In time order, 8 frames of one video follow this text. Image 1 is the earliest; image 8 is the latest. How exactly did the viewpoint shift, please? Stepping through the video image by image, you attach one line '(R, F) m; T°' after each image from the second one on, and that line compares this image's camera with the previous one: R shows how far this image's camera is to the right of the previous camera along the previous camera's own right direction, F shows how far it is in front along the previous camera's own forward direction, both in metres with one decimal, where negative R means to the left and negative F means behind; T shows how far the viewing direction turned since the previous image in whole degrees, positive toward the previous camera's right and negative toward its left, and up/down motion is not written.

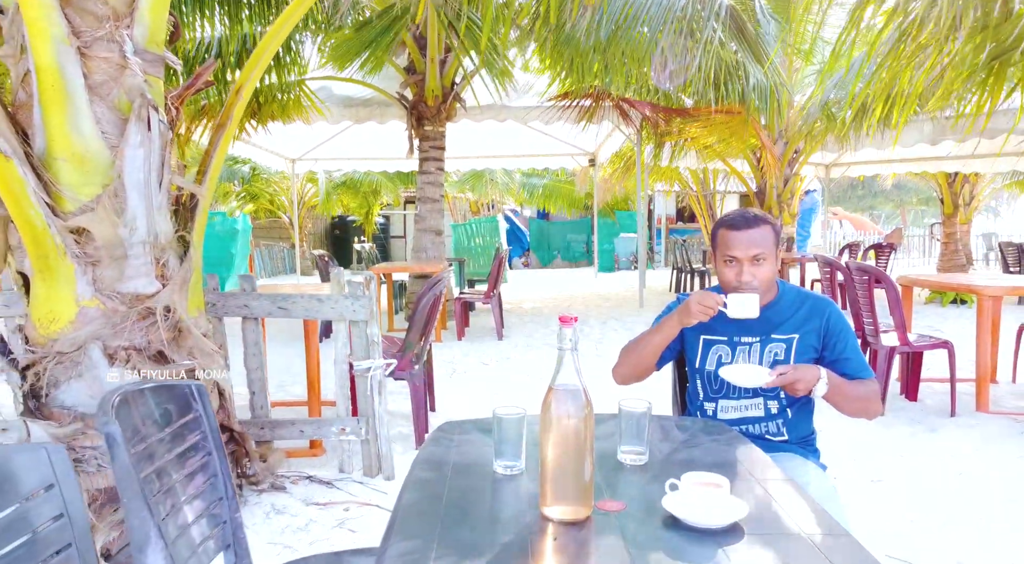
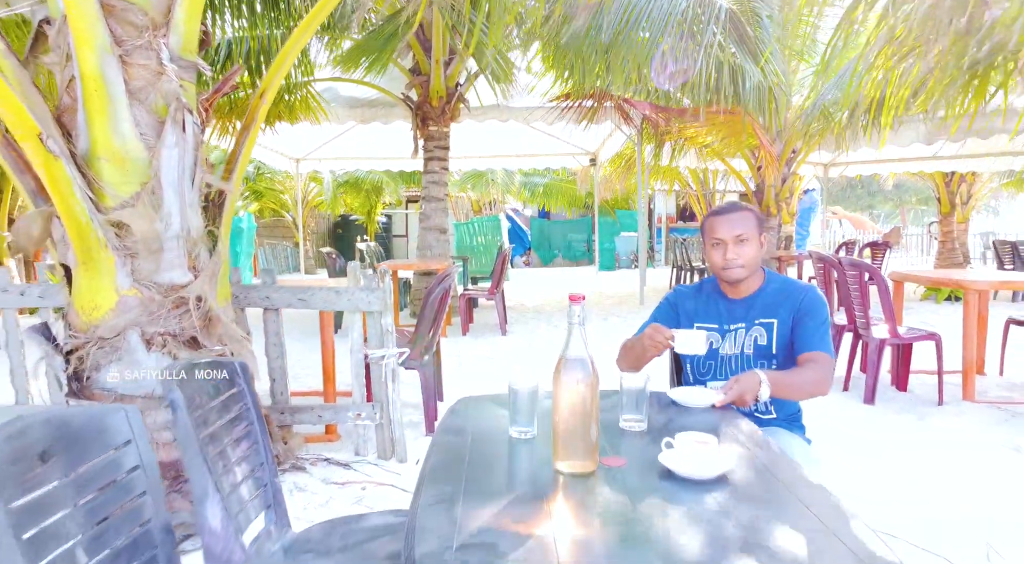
(0.0, -0.1) m; 0°
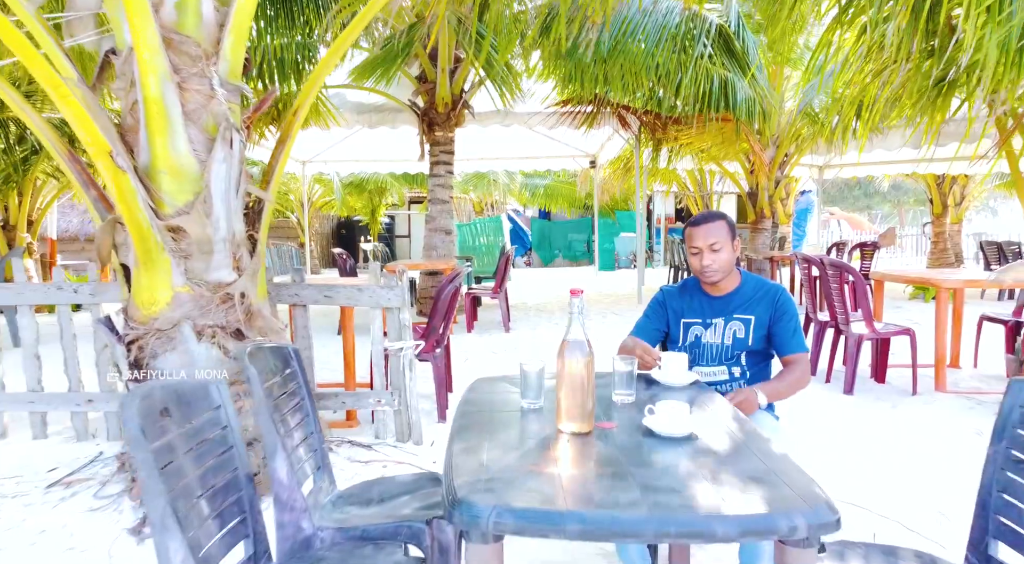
(0.0, -0.3) m; 0°
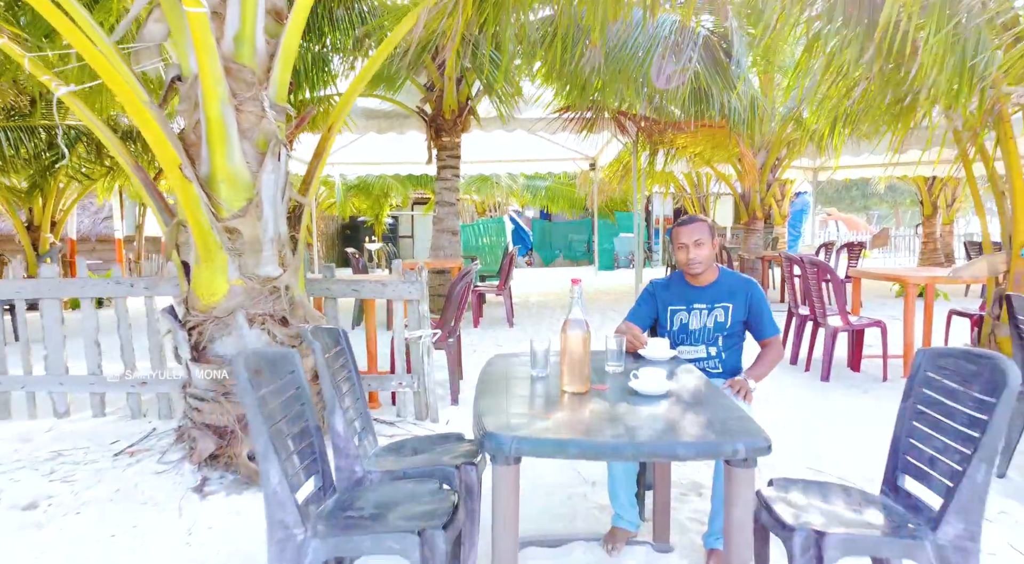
(0.0, -0.4) m; 0°
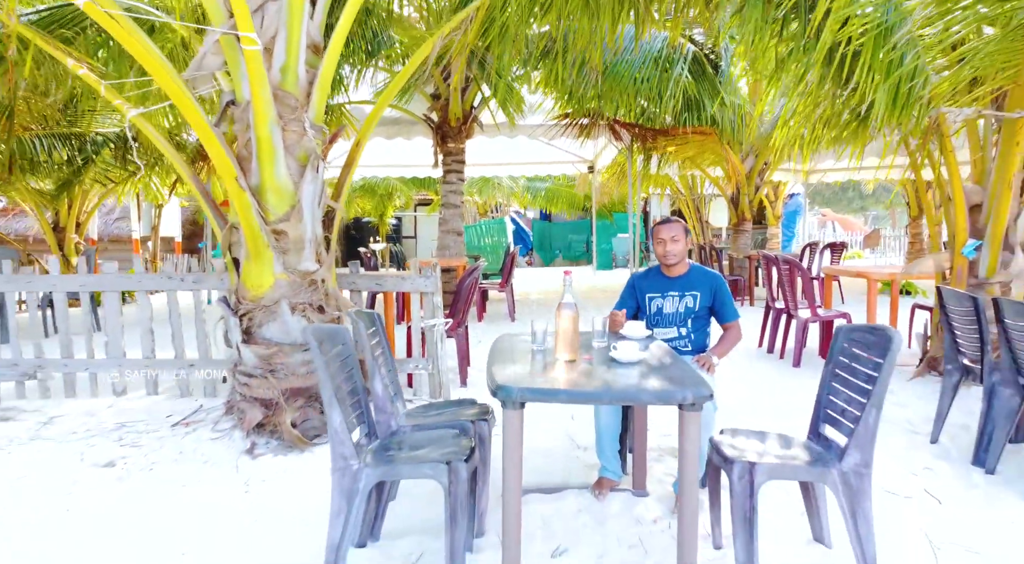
(0.0, -0.5) m; 0°
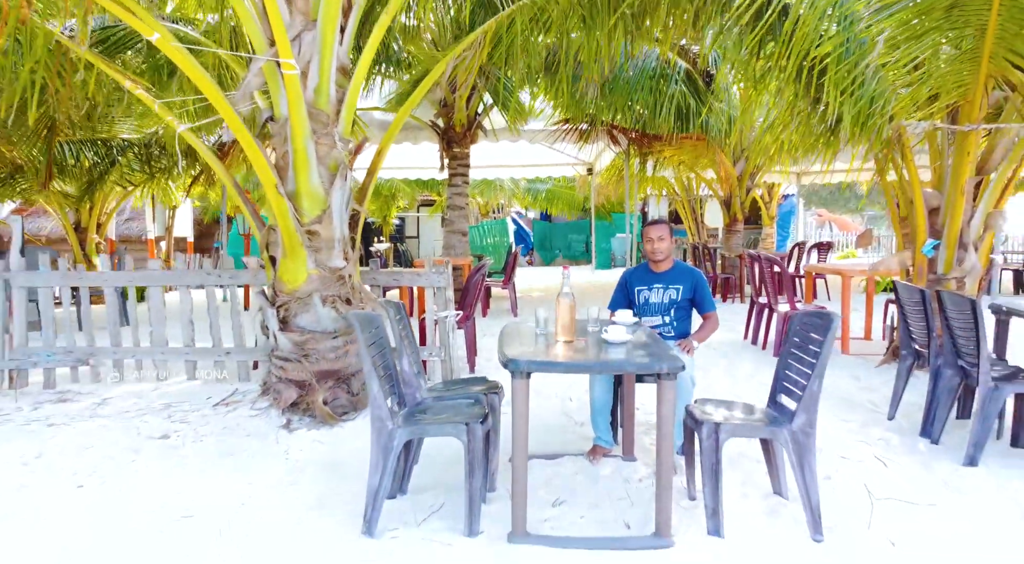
(0.0, -0.4) m; 0°
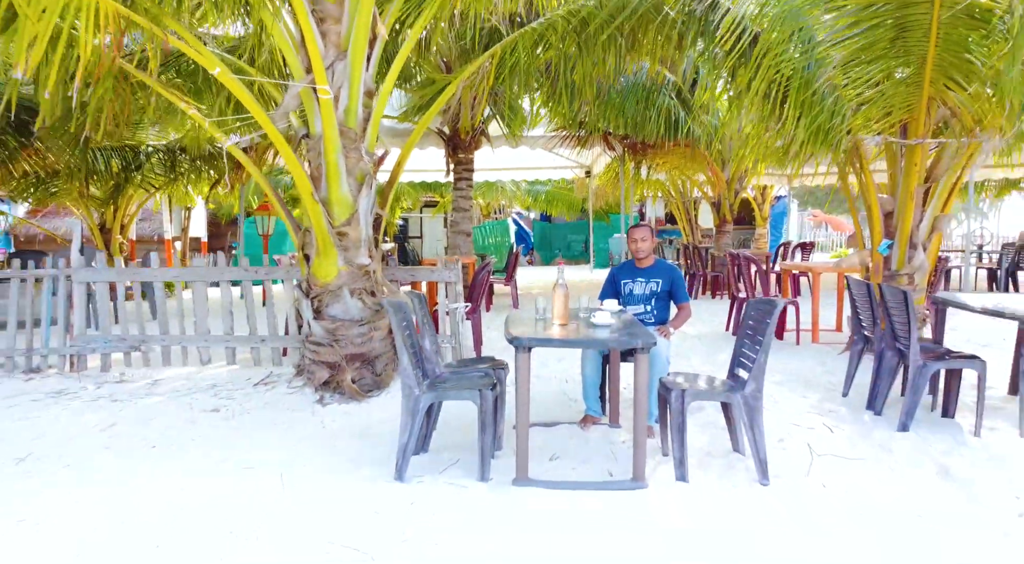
(0.0, -0.5) m; 0°
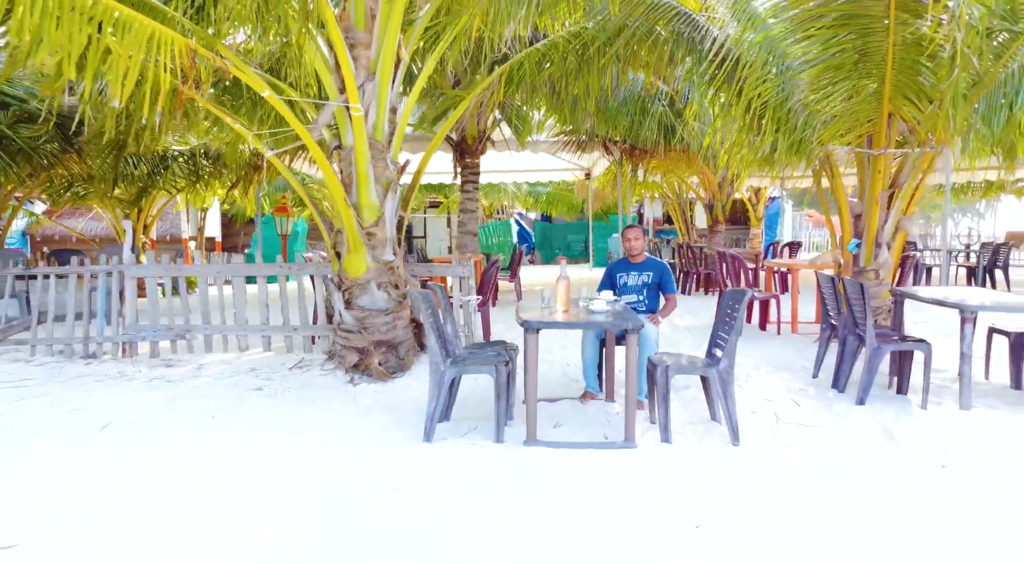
(-0.1, -0.5) m; 0°
